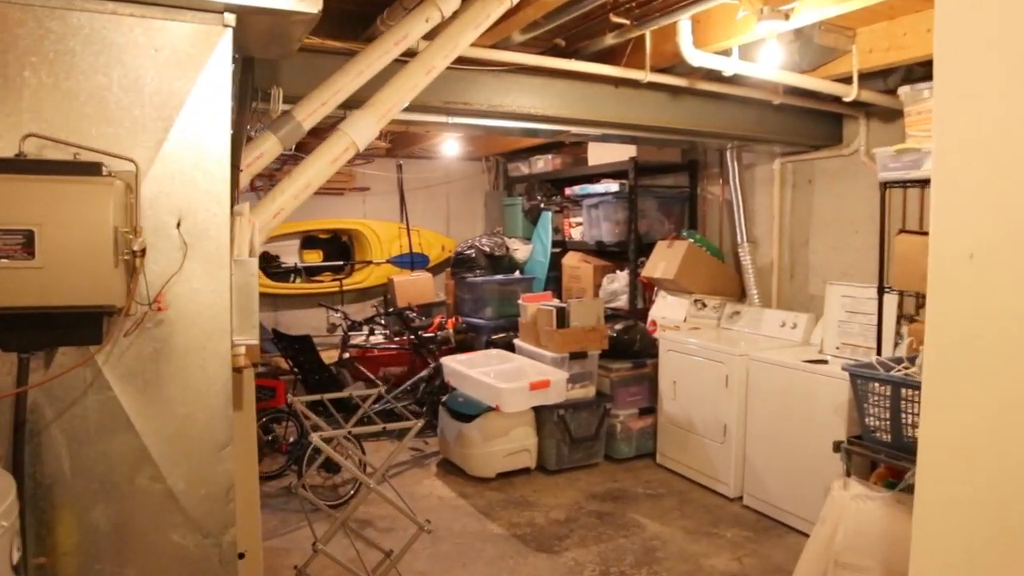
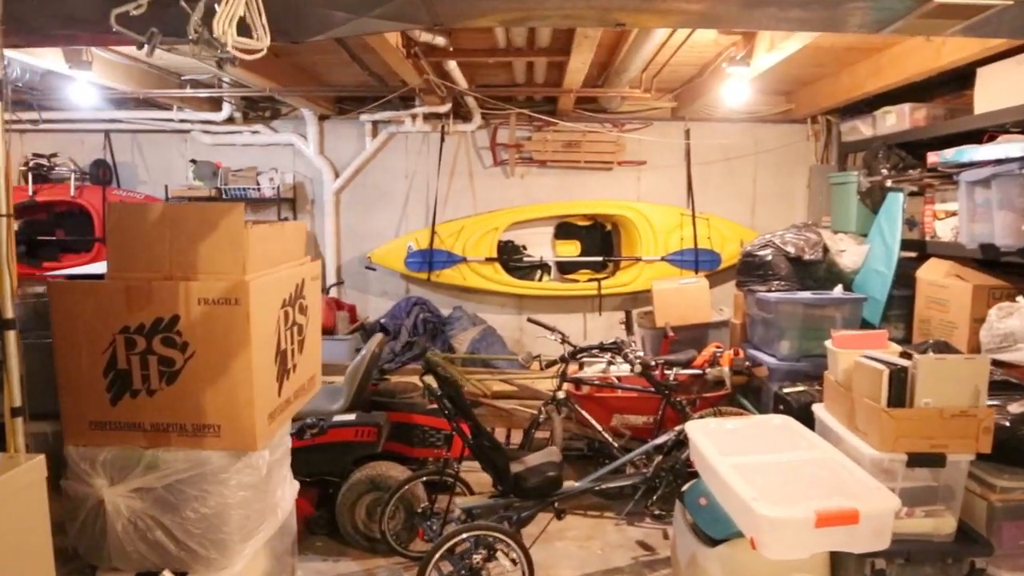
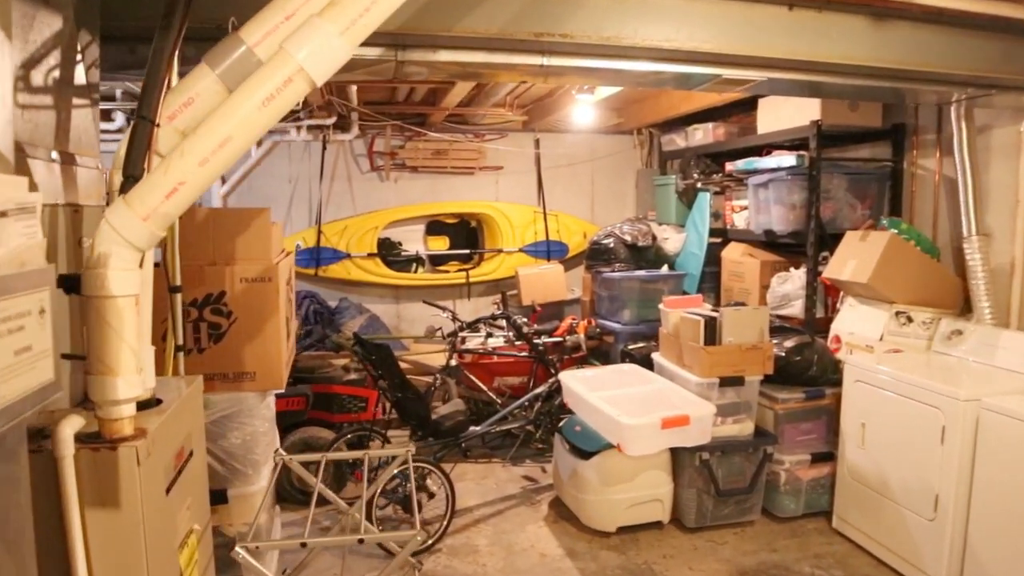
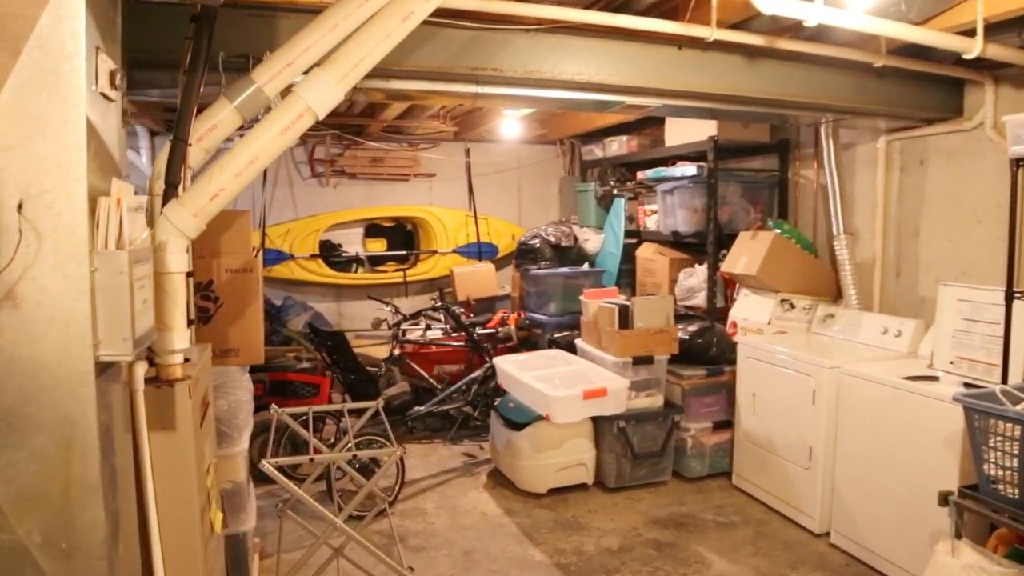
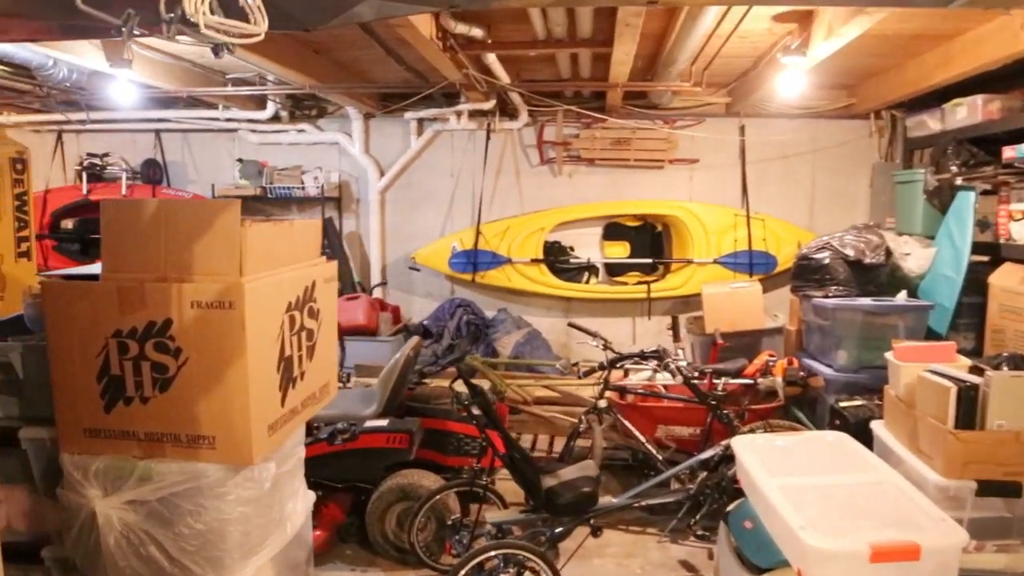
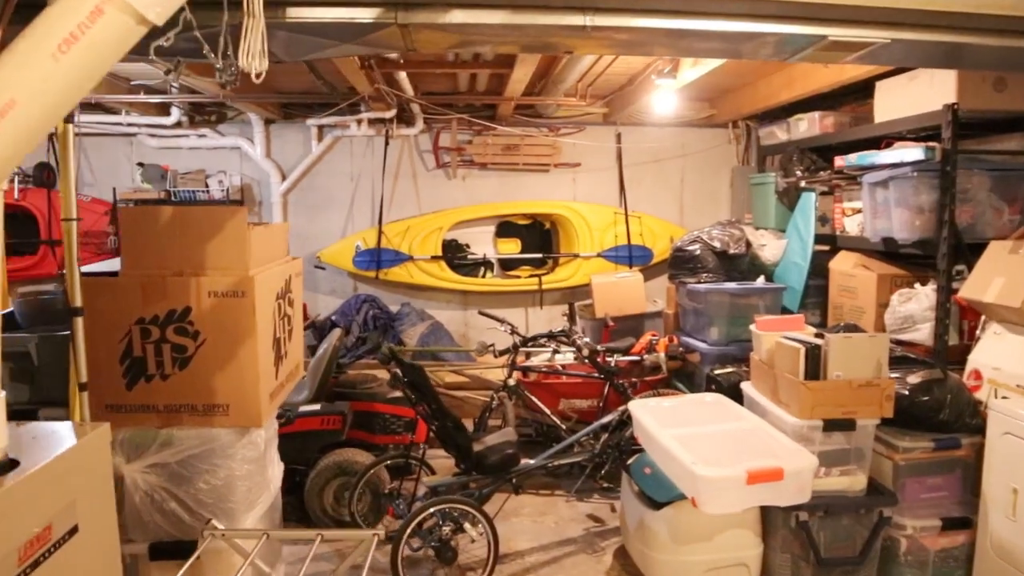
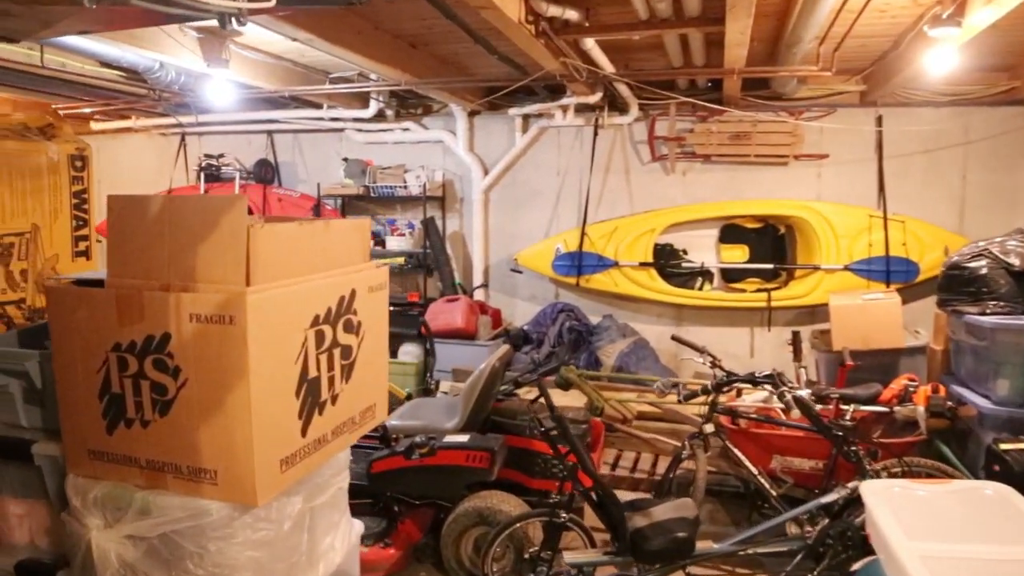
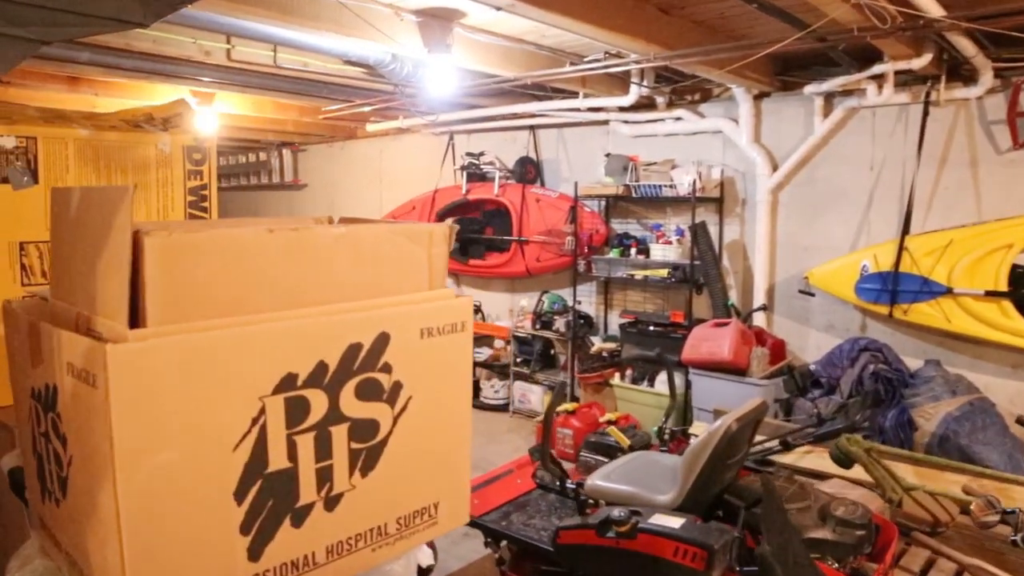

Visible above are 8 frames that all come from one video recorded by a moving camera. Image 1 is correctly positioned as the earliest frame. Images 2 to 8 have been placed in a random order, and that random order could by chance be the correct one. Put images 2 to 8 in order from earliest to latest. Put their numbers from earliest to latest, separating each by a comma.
4, 3, 6, 2, 5, 7, 8
